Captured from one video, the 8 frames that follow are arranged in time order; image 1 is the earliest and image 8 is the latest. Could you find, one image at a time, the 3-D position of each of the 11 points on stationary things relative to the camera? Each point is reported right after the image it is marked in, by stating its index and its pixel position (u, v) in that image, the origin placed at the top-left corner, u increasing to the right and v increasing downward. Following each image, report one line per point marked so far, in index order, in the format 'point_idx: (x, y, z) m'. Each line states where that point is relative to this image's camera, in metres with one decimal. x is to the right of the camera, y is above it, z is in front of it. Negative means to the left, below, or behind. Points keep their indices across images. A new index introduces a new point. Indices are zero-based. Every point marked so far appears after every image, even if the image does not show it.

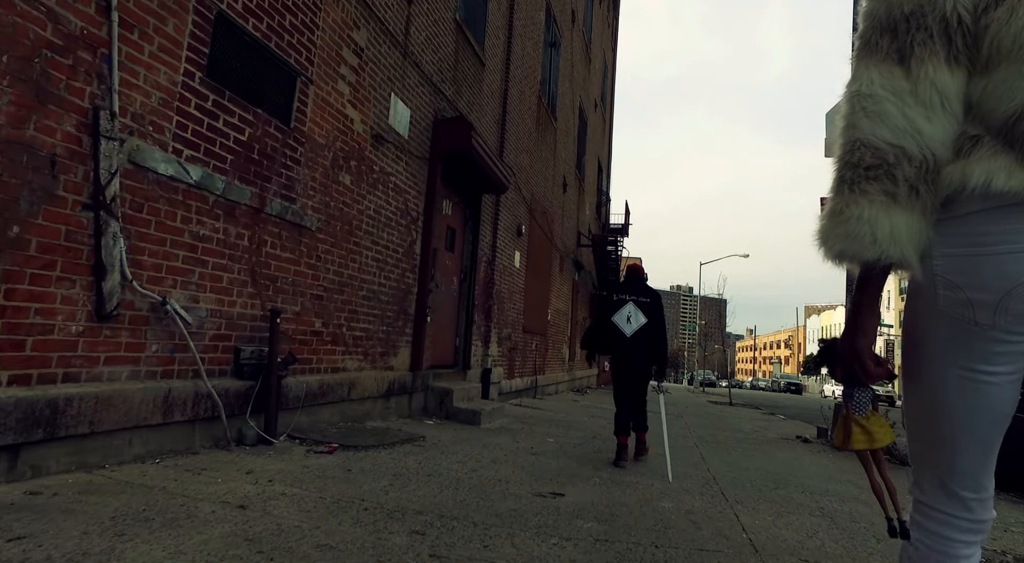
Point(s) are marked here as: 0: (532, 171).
0: (+0.4, +2.3, +14.2) m
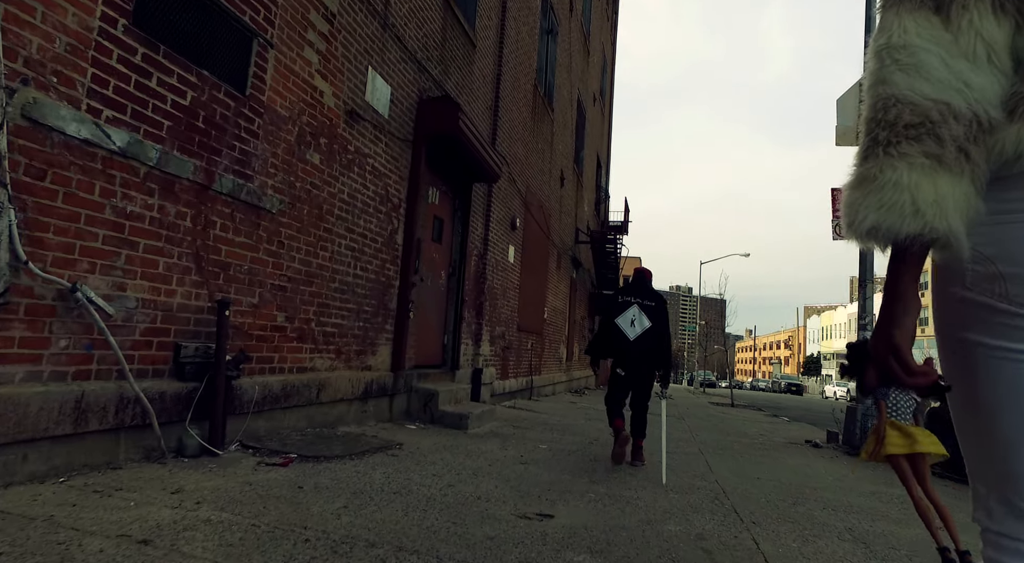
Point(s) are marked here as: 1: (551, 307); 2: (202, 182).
0: (+0.3, +2.4, +13.6) m
1: (+1.0, -0.7, +17.0) m
2: (-1.9, +0.6, +4.1) m
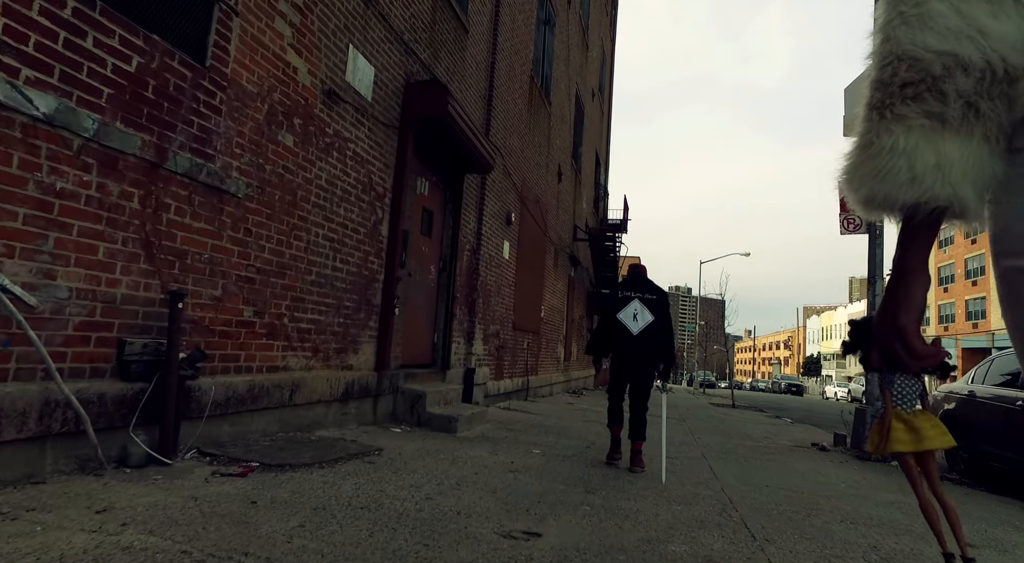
0: (+0.2, +2.4, +13.2) m
1: (+0.9, -0.6, +16.6) m
2: (-1.9, +0.7, +3.6) m
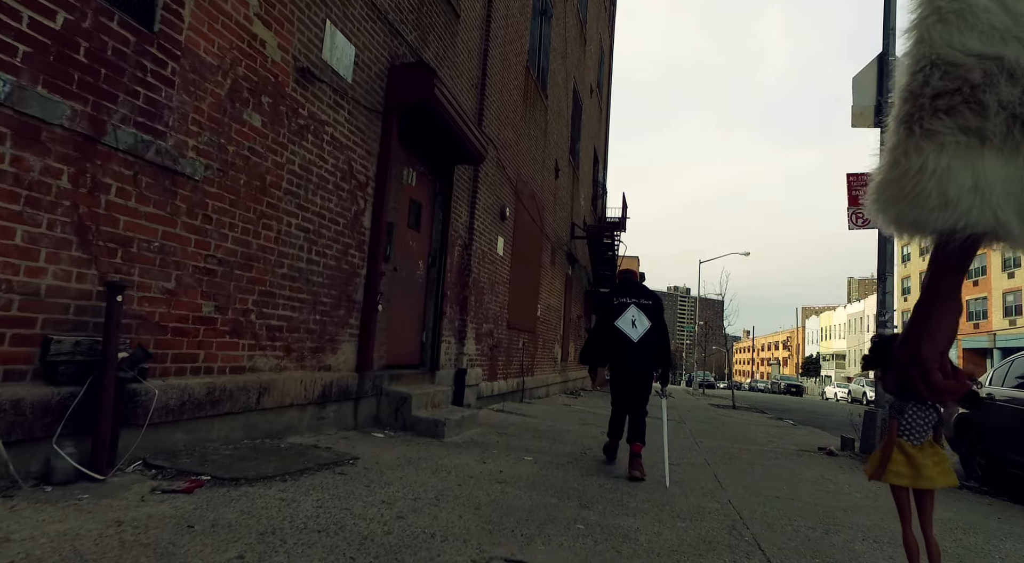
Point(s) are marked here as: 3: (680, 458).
0: (+0.1, +2.5, +12.7) m
1: (+0.8, -0.6, +16.2) m
2: (-2.0, +0.7, +3.2) m
3: (+1.8, -1.9, +7.2) m
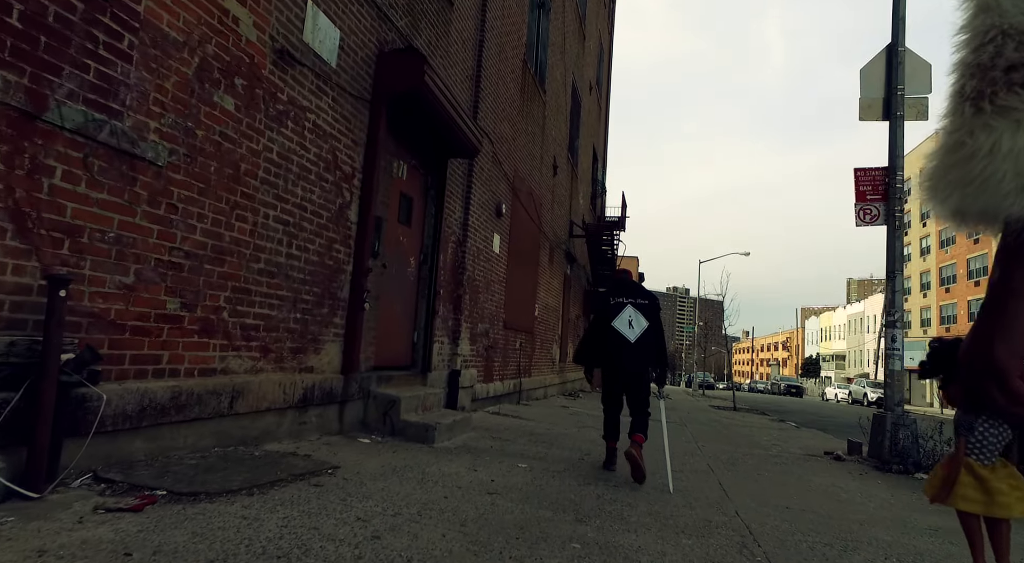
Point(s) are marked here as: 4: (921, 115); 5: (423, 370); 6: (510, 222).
0: (+0.1, +2.5, +12.4) m
1: (+0.7, -0.5, +15.9) m
2: (-2.1, +0.7, +2.9) m
3: (+1.7, -1.8, +6.8) m
4: (+5.5, +2.2, +9.1) m
5: (-1.1, -1.1, +8.0) m
6: (0.0, +1.1, +12.0) m
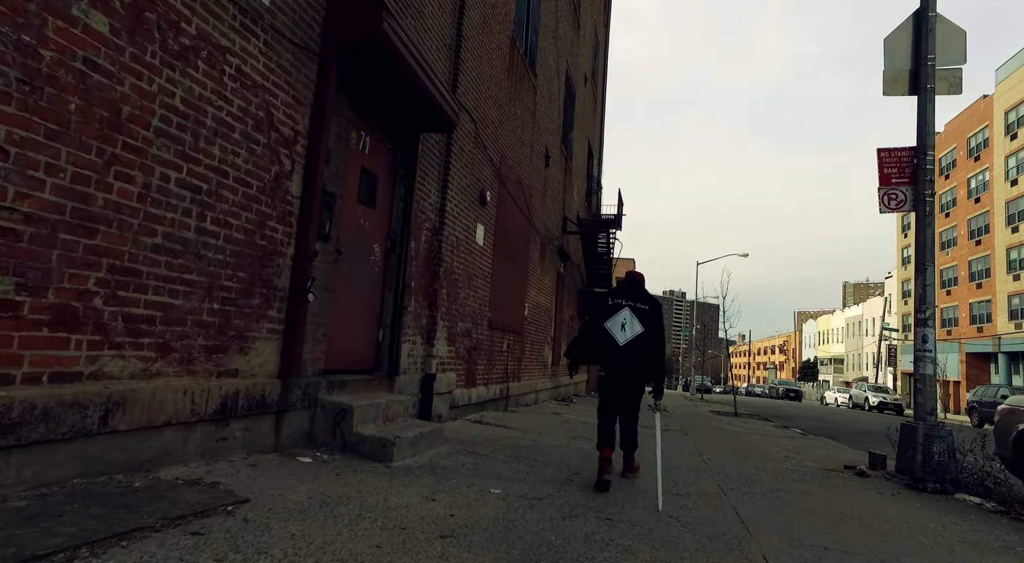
0: (-0.2, +2.6, +11.4) m
1: (+0.5, -0.5, +14.9) m
2: (-2.2, +0.9, +1.8) m
3: (+1.5, -1.7, +5.8) m
4: (+5.3, +2.3, +8.1) m
5: (-1.3, -1.0, +7.0) m
6: (-0.3, +1.1, +11.0) m
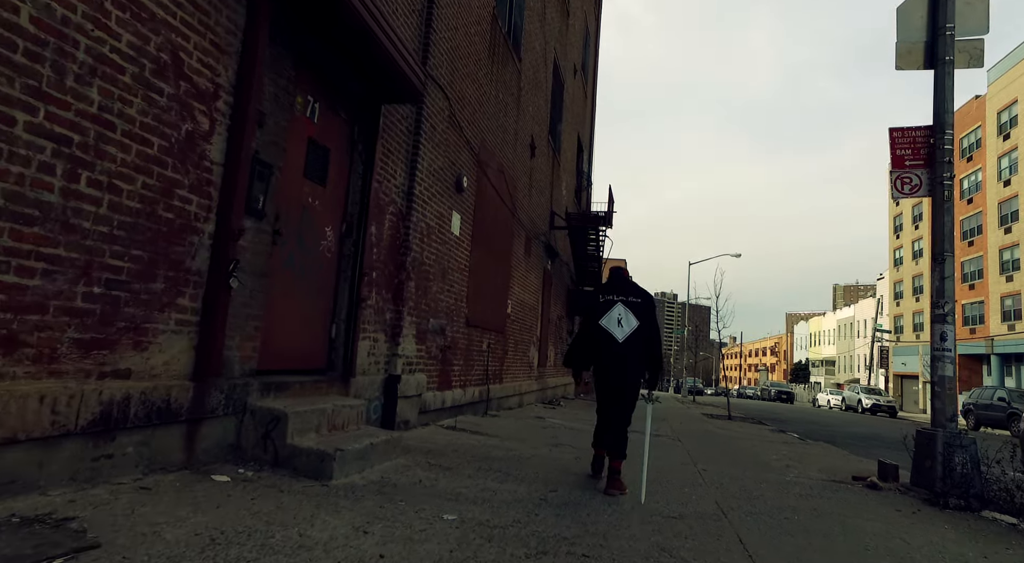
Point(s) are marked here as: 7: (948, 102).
0: (-0.5, +2.7, +10.6) m
1: (+0.1, -0.4, +14.0) m
2: (-2.4, +1.0, +1.0) m
3: (+1.3, -1.6, +5.0) m
4: (+5.0, +2.4, +7.4) m
5: (-1.5, -0.9, +6.2) m
6: (-0.6, +1.2, +10.2) m
7: (+4.7, +1.9, +7.3) m
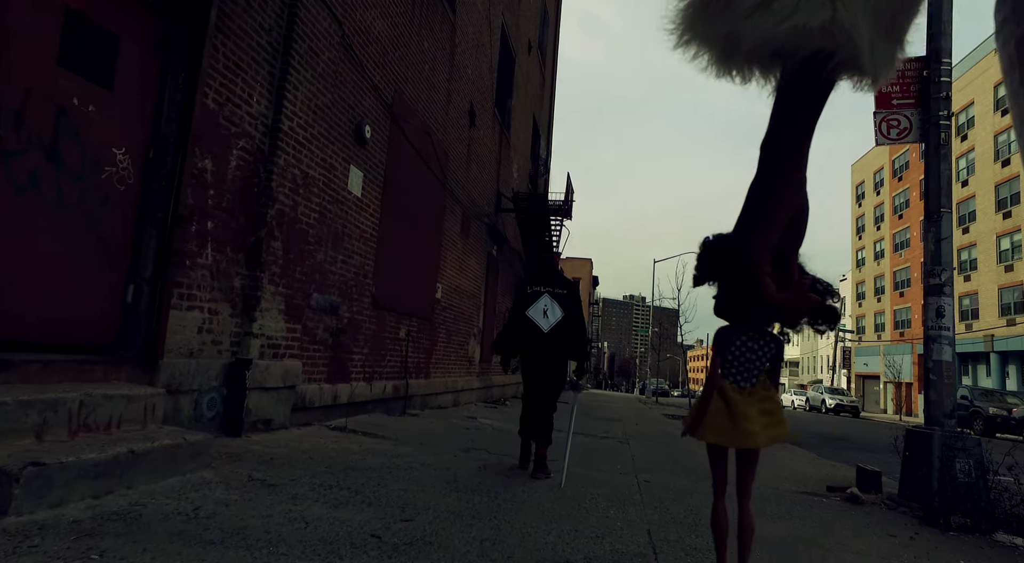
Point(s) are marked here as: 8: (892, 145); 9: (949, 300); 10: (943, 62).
0: (-1.5, +3.0, +9.0) m
1: (-1.1, -0.1, +12.4) m
2: (-3.1, +1.4, -0.7) m
3: (+0.4, -1.3, +3.5) m
4: (+4.1, +2.7, +6.0) m
5: (-2.4, -0.5, +4.5) m
6: (-1.6, +1.6, +8.6) m
7: (+3.8, +2.3, +5.9) m
8: (+3.5, +1.2, +6.2) m
9: (+3.7, -0.2, +5.7) m
10: (+3.8, +1.9, +5.9) m
